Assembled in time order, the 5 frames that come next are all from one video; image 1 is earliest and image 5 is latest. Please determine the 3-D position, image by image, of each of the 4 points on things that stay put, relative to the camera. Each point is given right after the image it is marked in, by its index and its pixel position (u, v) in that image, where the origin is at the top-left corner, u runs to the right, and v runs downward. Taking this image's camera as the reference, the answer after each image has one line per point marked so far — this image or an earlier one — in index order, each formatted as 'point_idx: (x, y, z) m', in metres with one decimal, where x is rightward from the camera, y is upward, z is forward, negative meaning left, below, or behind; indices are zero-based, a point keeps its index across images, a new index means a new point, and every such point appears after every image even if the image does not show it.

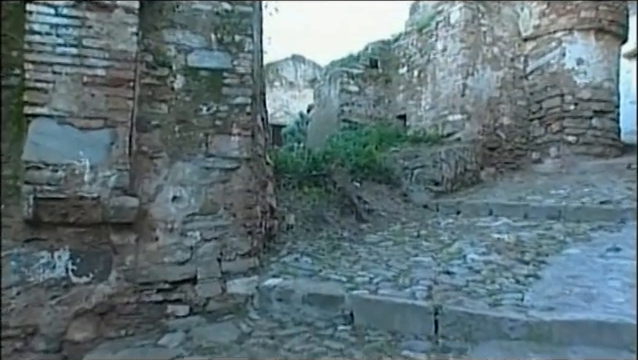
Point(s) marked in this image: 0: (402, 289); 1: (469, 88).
0: (+0.5, -0.6, +3.3) m
1: (+1.9, +1.2, +7.3) m
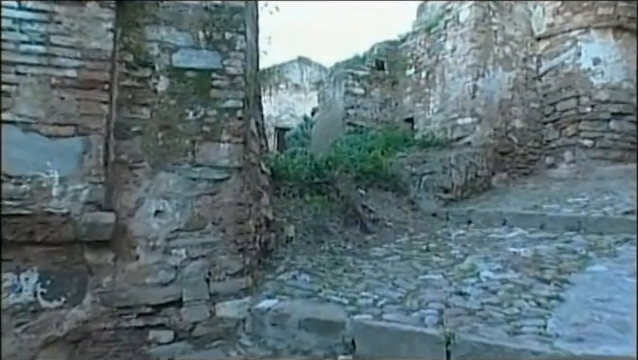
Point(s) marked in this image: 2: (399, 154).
0: (+0.5, -0.7, +3.0) m
1: (+1.9, +1.1, +6.9) m
2: (+0.9, +0.3, +6.6) m
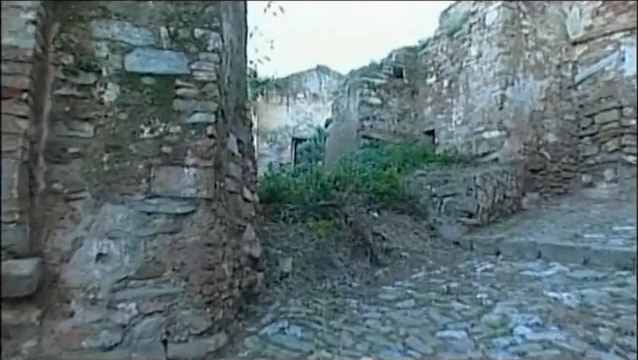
0: (+0.4, -0.8, +2.3) m
1: (+2.0, +0.9, +6.2) m
2: (+1.0, +0.1, +5.9) m
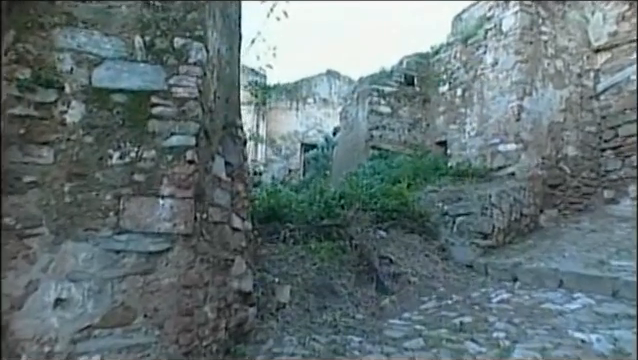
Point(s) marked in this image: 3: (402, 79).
0: (+0.4, -1.0, +1.9) m
1: (+2.1, +0.7, +5.8) m
2: (+1.0, -0.1, +5.6) m
3: (+1.0, +1.2, +7.1) m
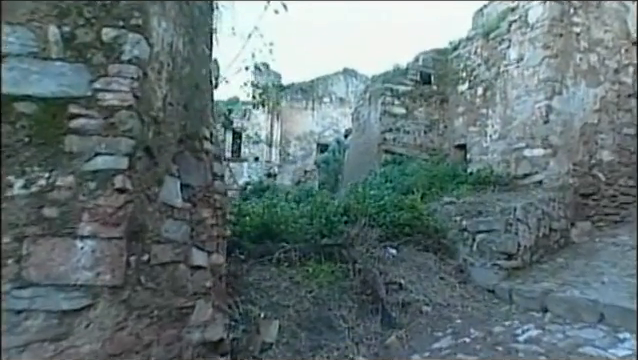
0: (+0.3, -1.1, +1.4) m
1: (+2.1, +0.6, +5.2) m
2: (+1.1, -0.2, +5.0) m
3: (+1.1, +1.1, +6.5) m
